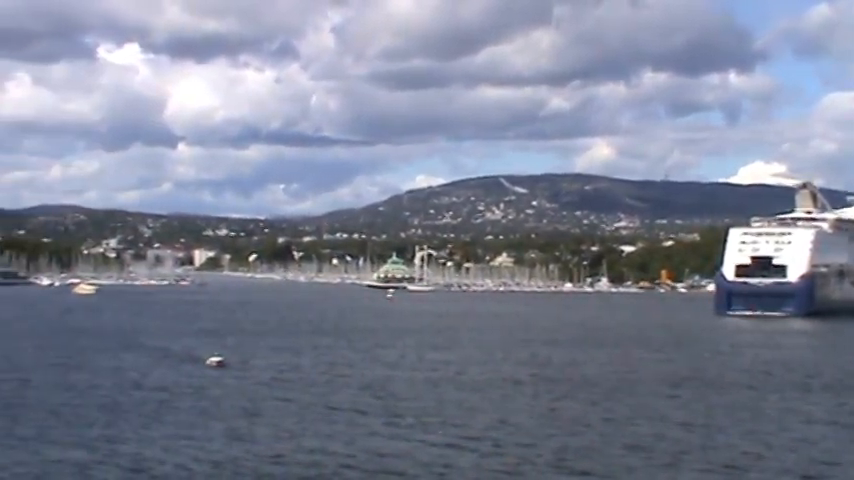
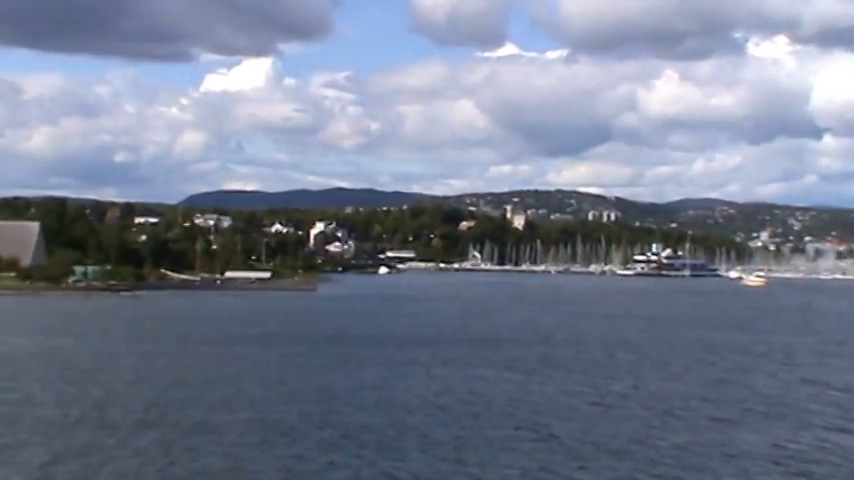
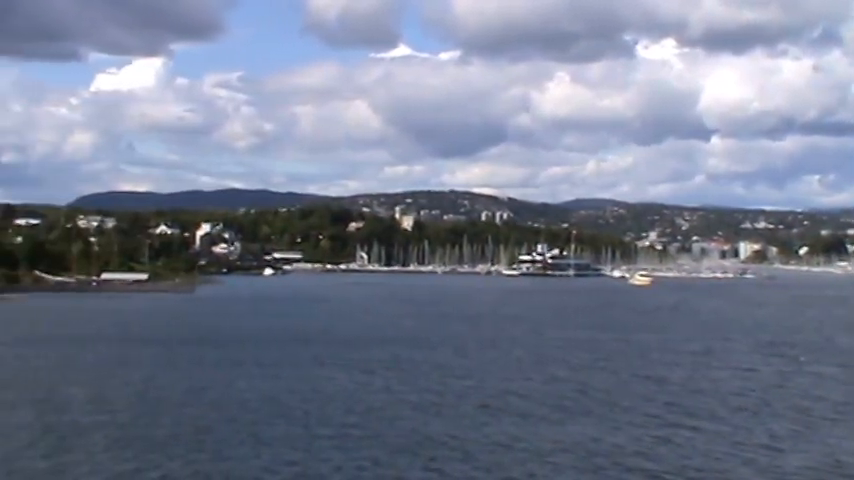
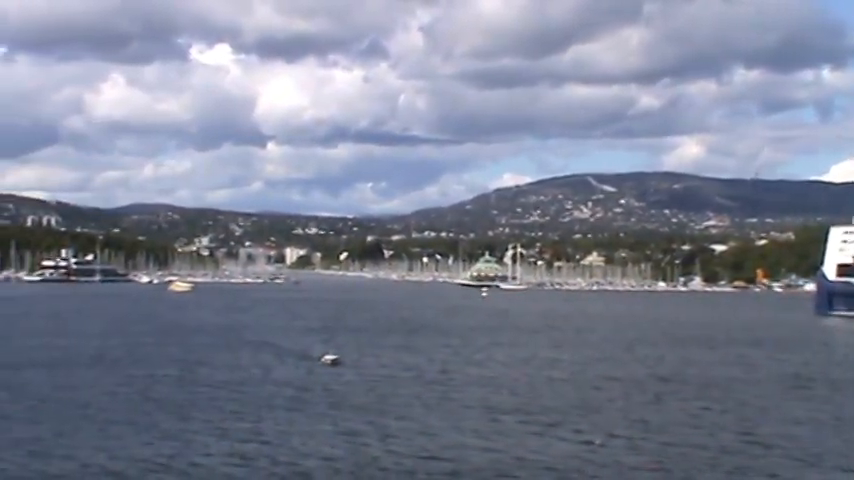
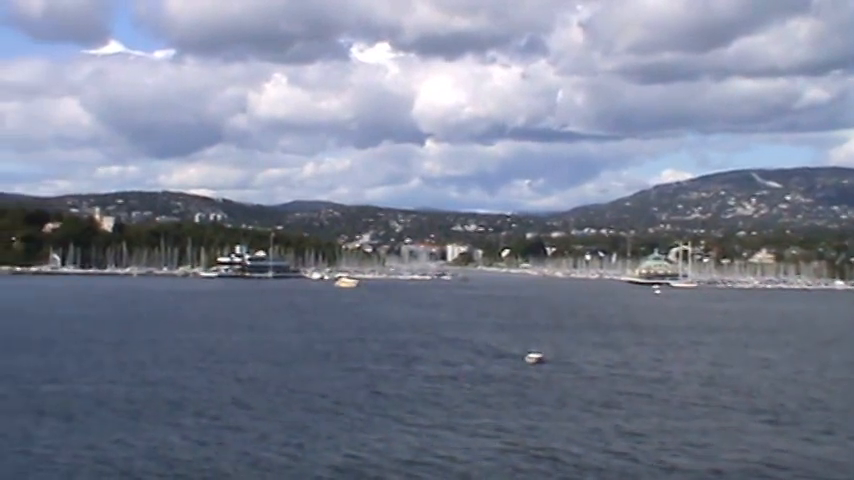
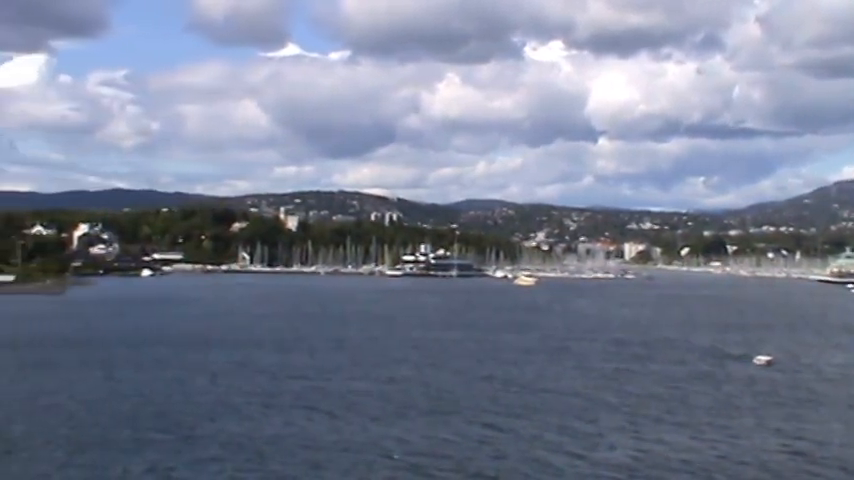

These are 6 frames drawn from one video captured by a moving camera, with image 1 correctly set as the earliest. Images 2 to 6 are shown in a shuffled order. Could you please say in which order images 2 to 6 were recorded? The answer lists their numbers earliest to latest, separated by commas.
4, 5, 6, 3, 2
